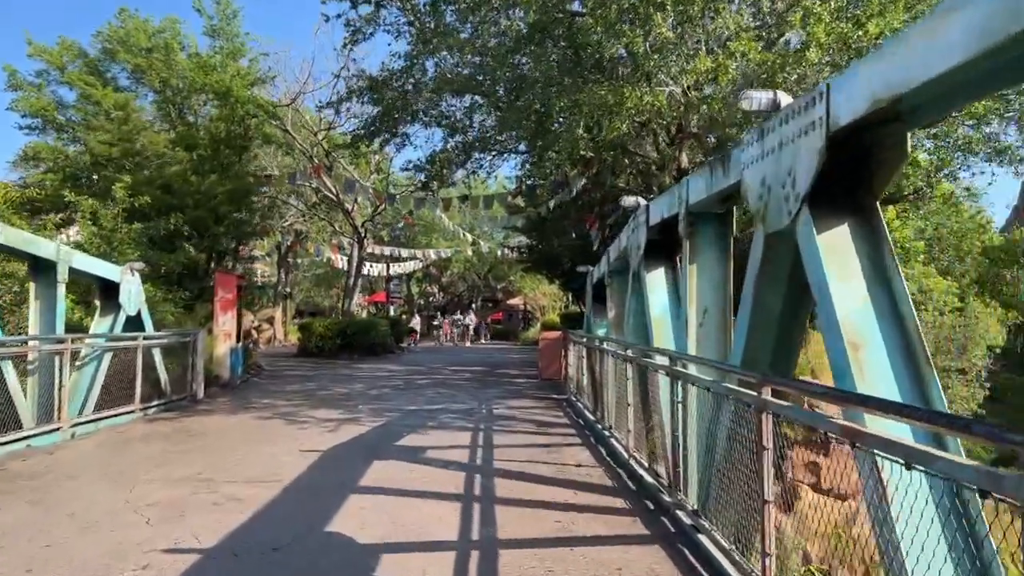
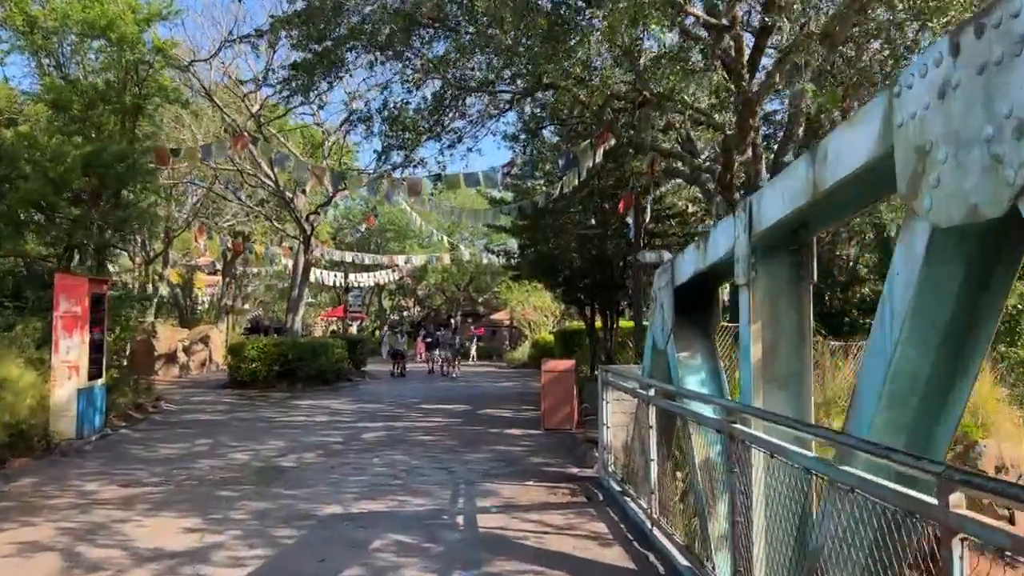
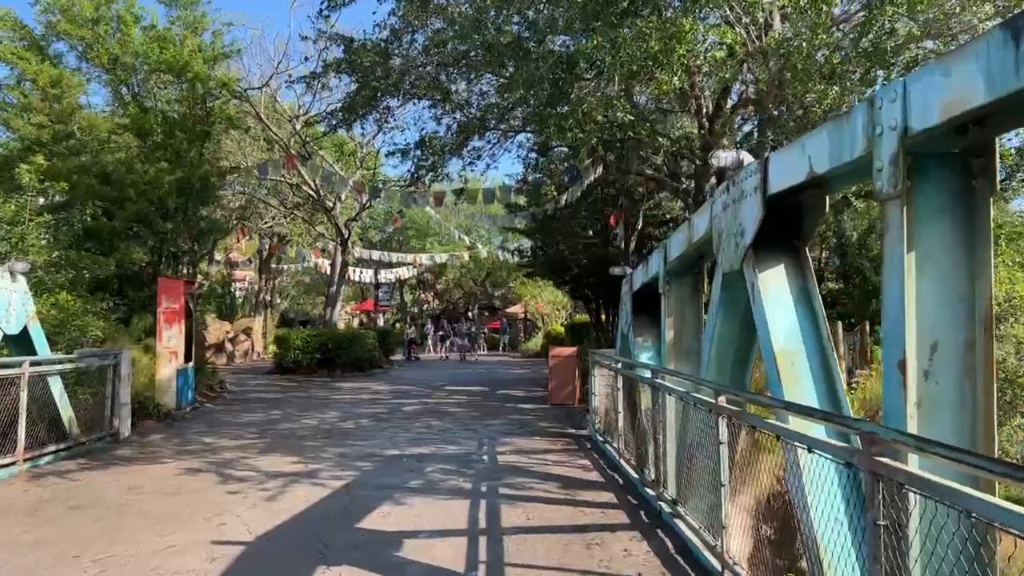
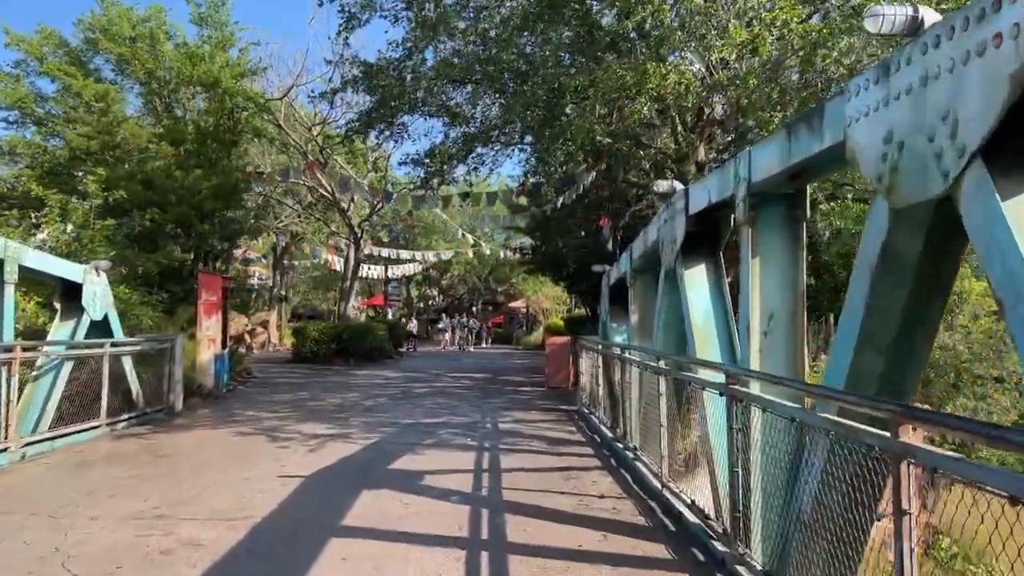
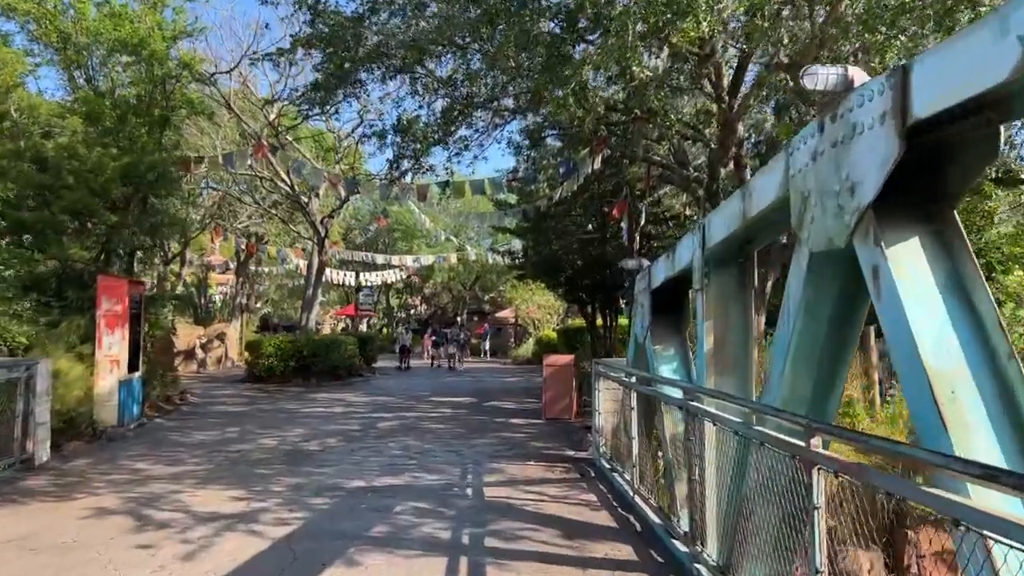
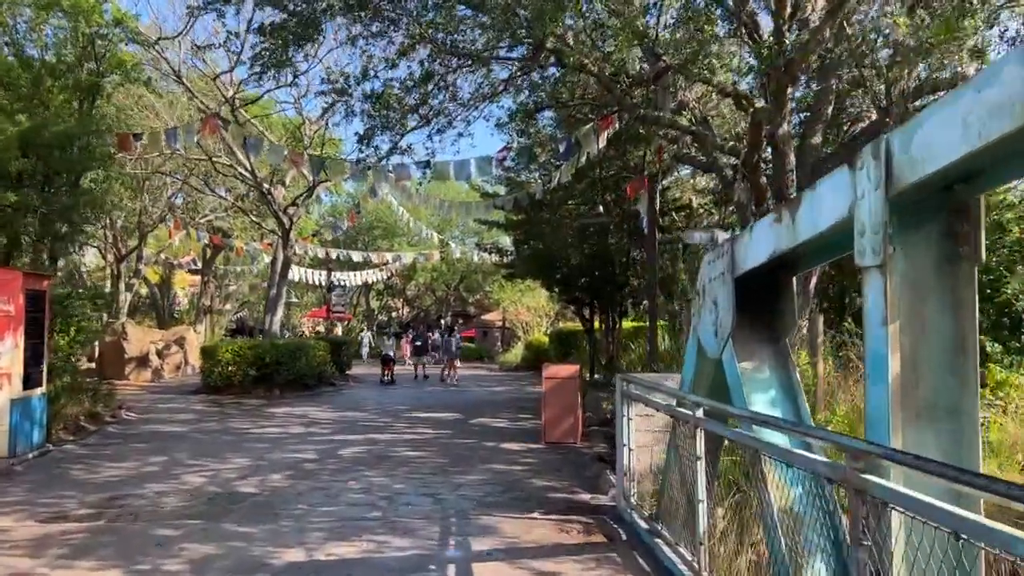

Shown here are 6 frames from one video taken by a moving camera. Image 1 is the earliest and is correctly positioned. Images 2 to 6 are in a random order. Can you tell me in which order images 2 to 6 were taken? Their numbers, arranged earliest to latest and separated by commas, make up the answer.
4, 3, 5, 2, 6
